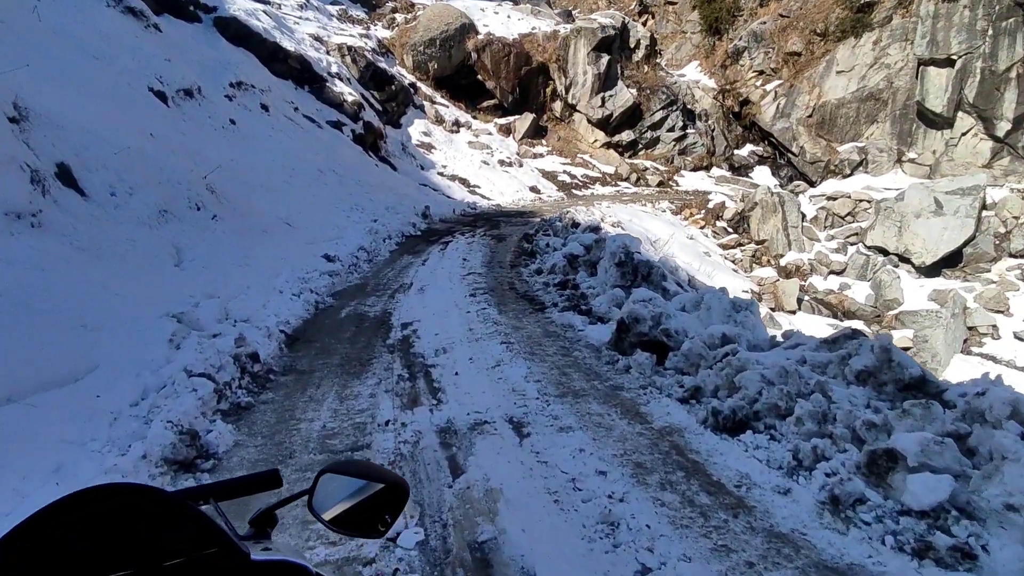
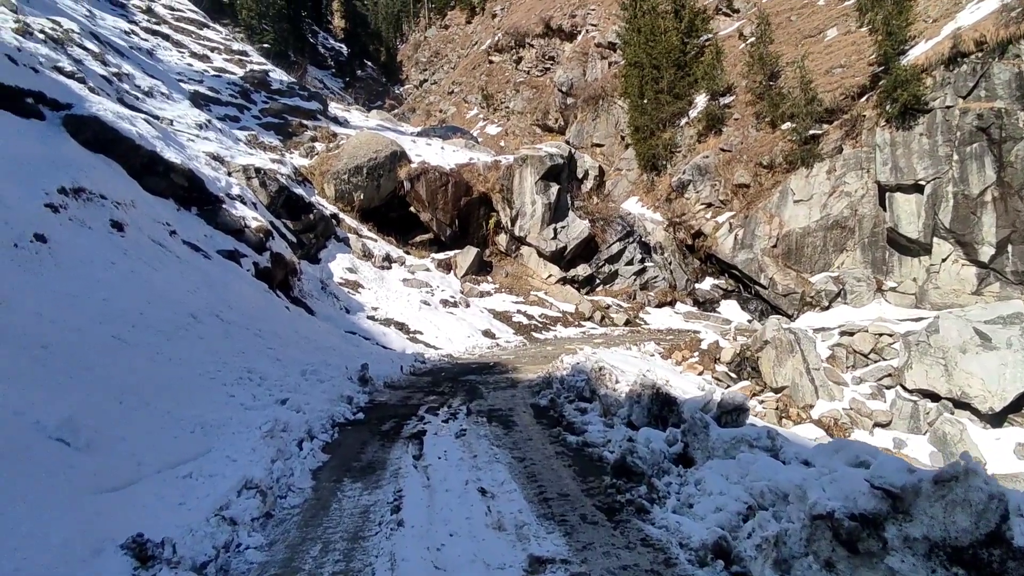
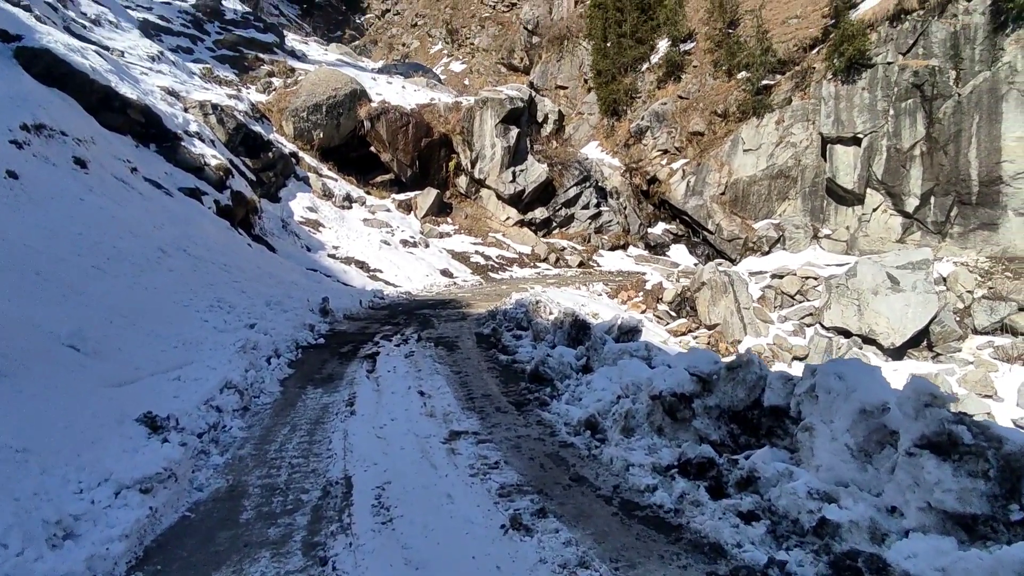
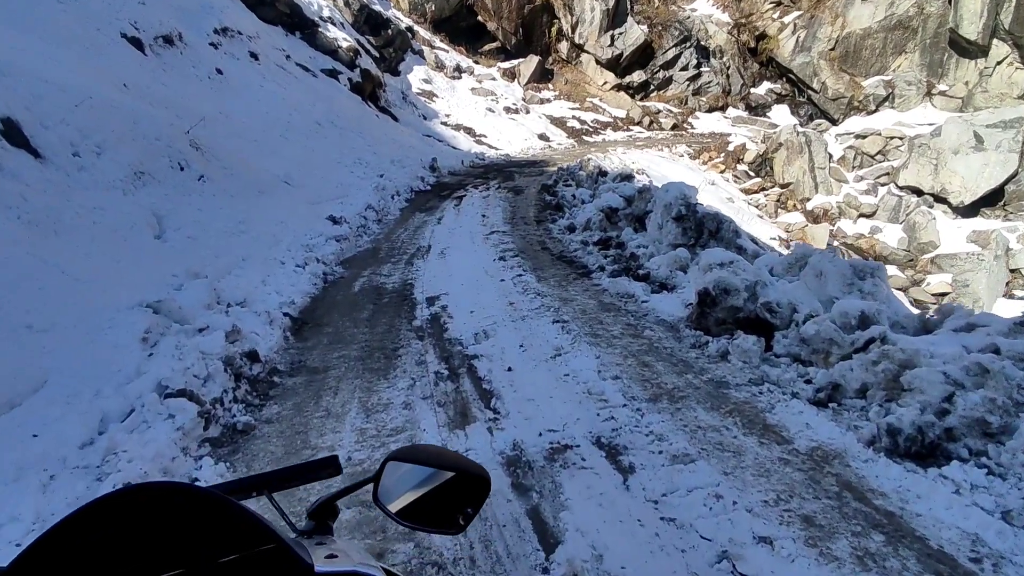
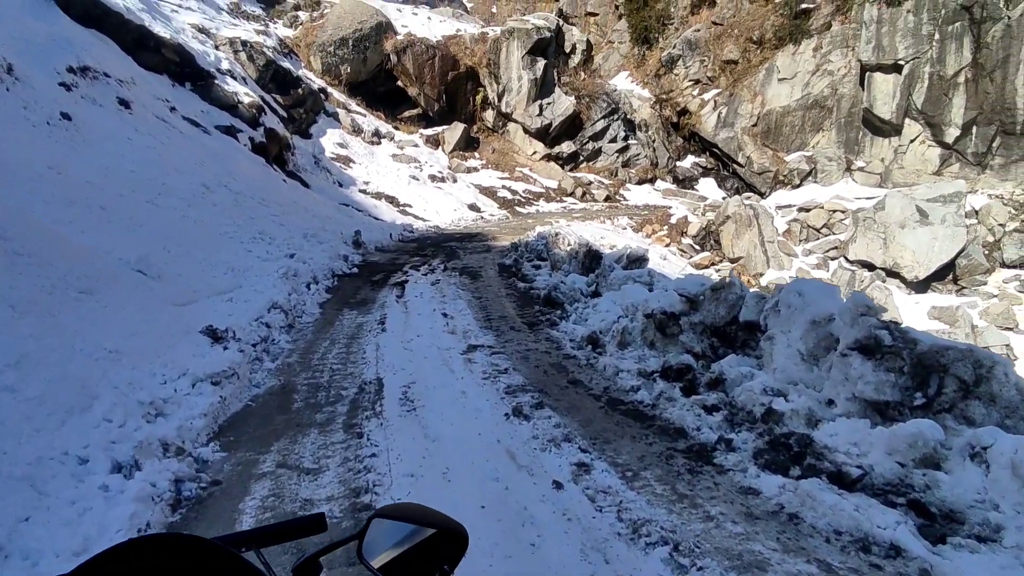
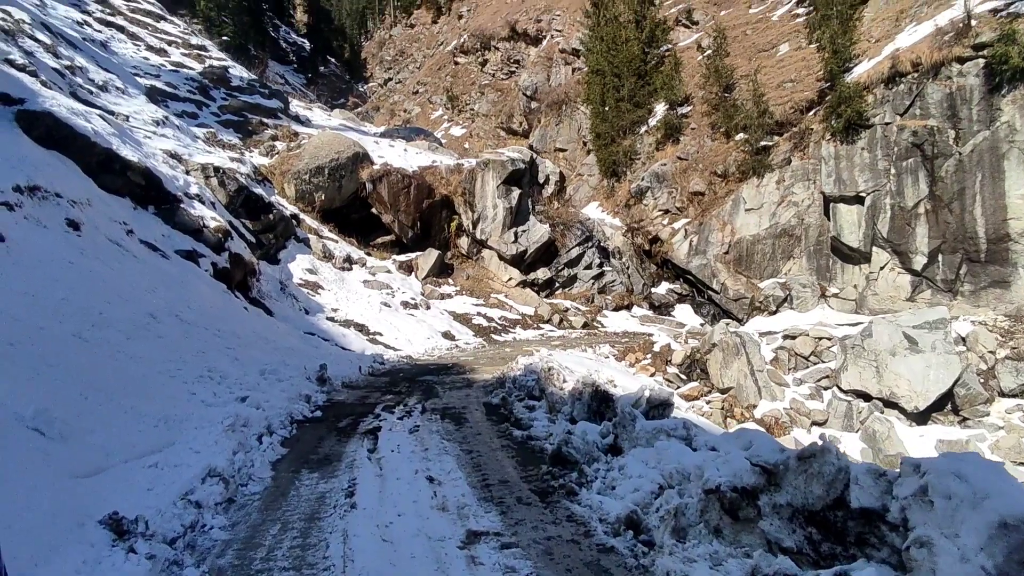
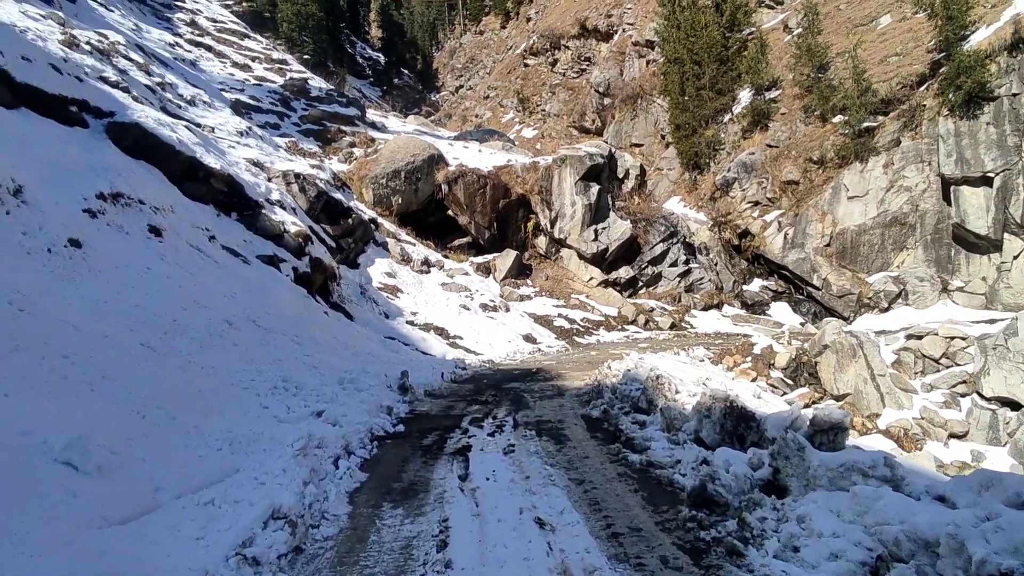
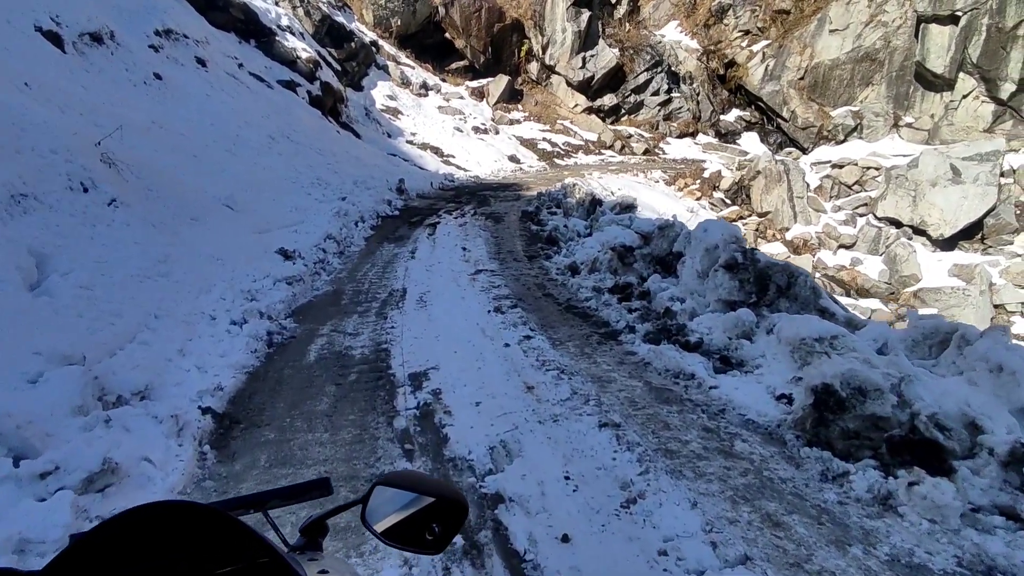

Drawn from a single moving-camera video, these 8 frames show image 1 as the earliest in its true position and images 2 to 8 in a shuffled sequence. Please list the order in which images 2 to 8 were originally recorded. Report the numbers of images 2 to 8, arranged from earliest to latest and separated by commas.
4, 8, 5, 3, 6, 2, 7
